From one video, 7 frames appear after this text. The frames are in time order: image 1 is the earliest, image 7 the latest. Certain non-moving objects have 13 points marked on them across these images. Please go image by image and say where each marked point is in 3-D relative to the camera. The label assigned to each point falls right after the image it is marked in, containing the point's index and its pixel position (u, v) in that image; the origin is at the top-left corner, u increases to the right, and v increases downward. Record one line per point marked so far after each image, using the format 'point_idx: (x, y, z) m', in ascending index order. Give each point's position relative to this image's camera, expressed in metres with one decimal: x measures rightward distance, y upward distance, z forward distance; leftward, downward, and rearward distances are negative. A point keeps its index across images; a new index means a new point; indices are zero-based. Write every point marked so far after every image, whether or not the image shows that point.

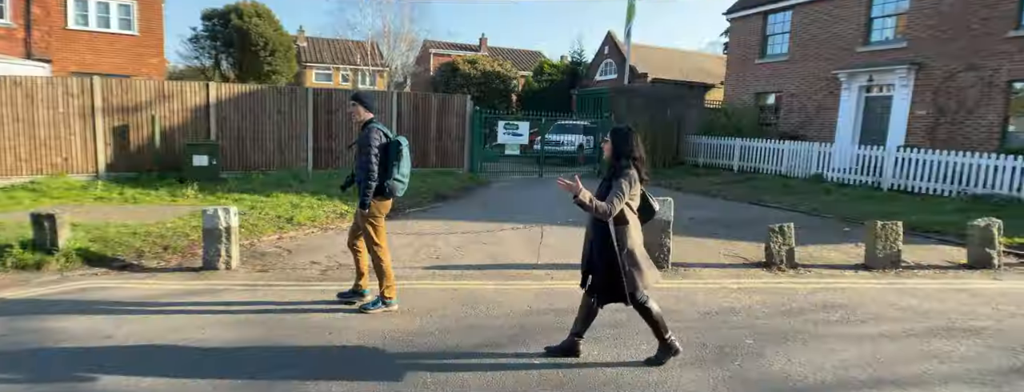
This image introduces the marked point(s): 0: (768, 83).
0: (+8.4, +3.7, +16.1) m
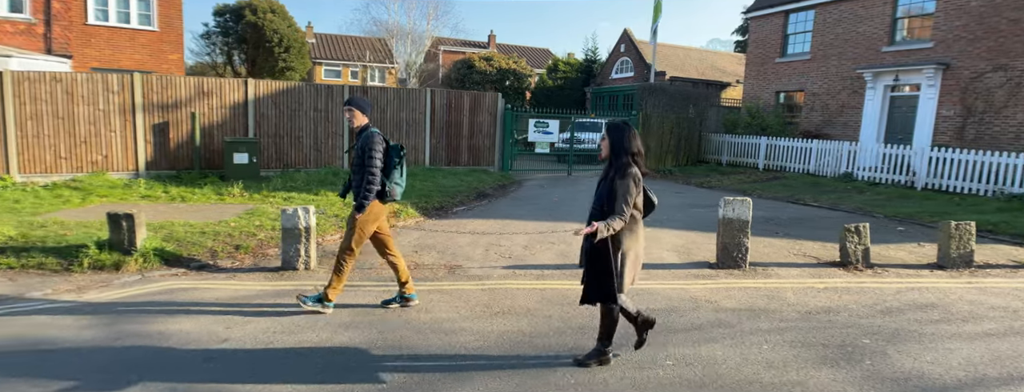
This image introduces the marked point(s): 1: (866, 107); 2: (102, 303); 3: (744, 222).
0: (+9.2, +3.8, +16.2) m
1: (+10.0, +2.5, +14.0) m
2: (-4.0, -1.1, +4.9) m
3: (+2.8, -0.3, +5.9) m
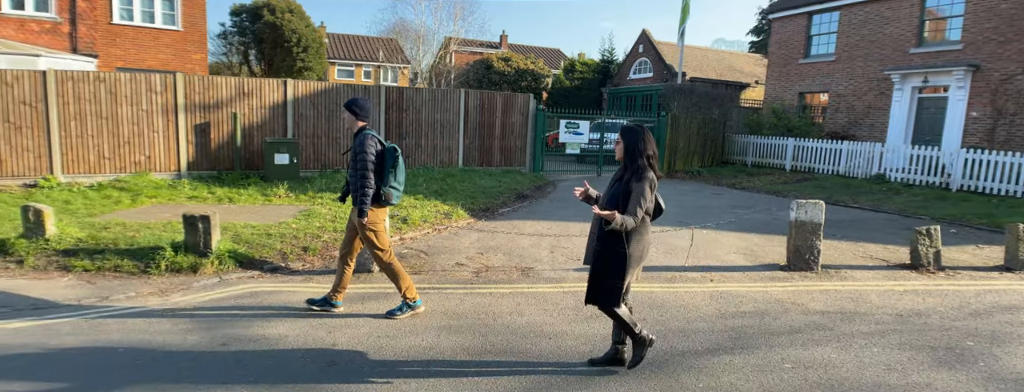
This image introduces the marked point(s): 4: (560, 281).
0: (+10.0, +3.7, +16.3) m
1: (+10.8, +2.5, +14.0) m
2: (-3.2, -1.1, +4.9) m
3: (+3.7, -0.3, +5.9) m
4: (+0.5, -1.0, +5.7) m
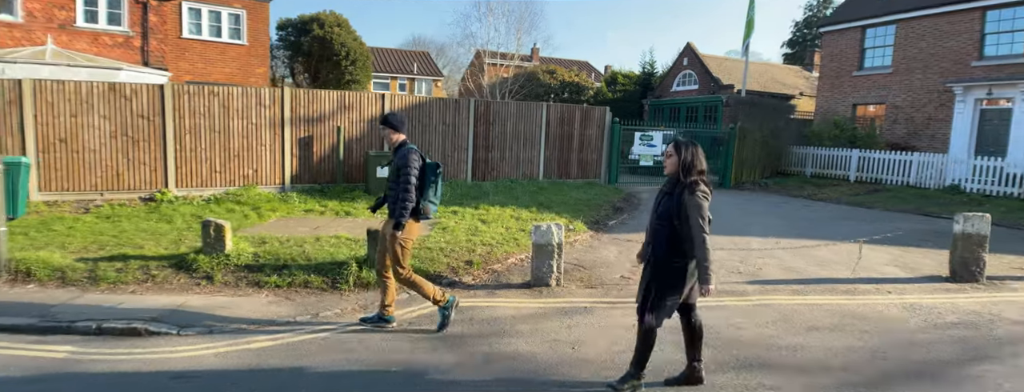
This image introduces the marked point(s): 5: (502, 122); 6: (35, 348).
0: (+12.0, +3.4, +16.5) m
1: (+12.9, +2.2, +14.3) m
2: (-1.0, -1.3, +4.9) m
3: (+5.8, -0.5, +6.0) m
4: (+2.7, -1.1, +5.7) m
5: (-0.3, +1.8, +12.0) m
6: (-4.0, -1.3, +4.1) m
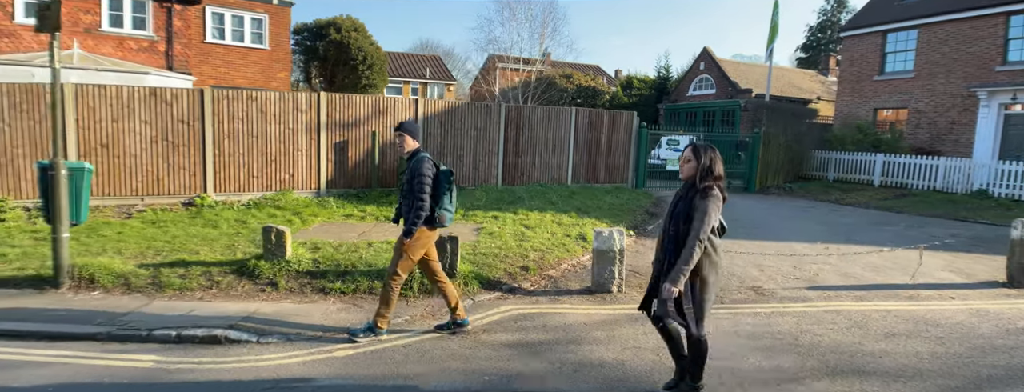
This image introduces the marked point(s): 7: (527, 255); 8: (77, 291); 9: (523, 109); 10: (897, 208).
0: (+12.7, +3.3, +16.6) m
1: (+13.6, +2.1, +14.3) m
2: (-0.3, -1.3, +4.9) m
3: (+6.5, -0.6, +6.0) m
4: (+3.4, -1.2, +5.7) m
5: (+0.5, +1.7, +11.9) m
6: (-3.3, -1.3, +4.1) m
7: (+0.2, -0.8, +6.8) m
8: (-4.6, -1.0, +5.3) m
9: (+0.3, +2.1, +11.8) m
10: (+9.3, -0.3, +12.0) m
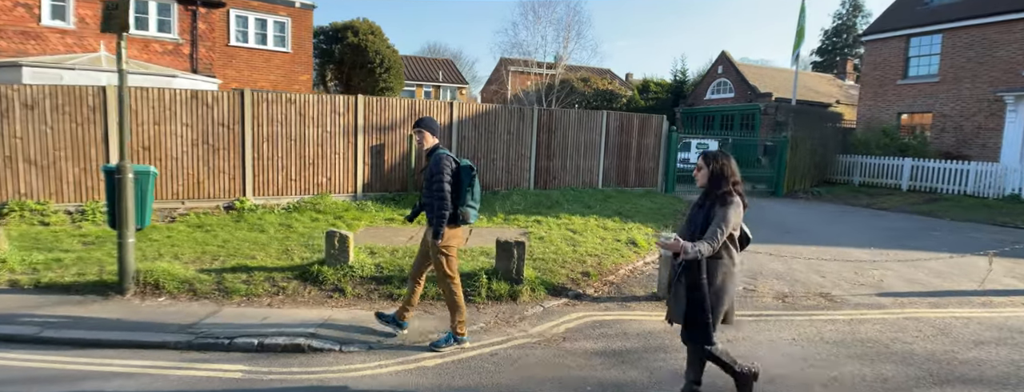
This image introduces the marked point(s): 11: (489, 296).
0: (+13.5, +3.1, +16.5) m
1: (+14.4, +2.0, +14.2) m
2: (+0.5, -1.4, +4.8) m
3: (+7.3, -0.6, +5.9) m
4: (+4.2, -1.3, +5.6) m
5: (+1.2, +1.6, +11.9) m
6: (-2.5, -1.4, +3.9) m
7: (+1.0, -0.9, +6.7) m
8: (-3.9, -1.1, +5.2) m
9: (+1.0, +2.0, +11.7) m
10: (+10.1, -0.4, +11.9) m
11: (-0.3, -1.1, +5.5) m
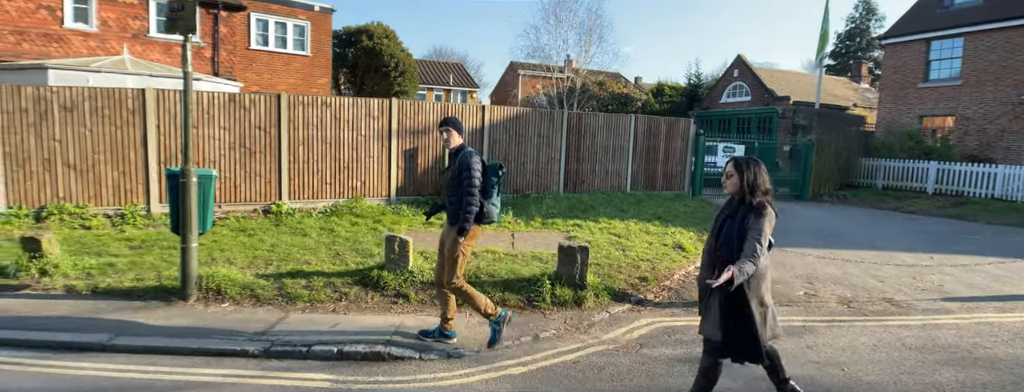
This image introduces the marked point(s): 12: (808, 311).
0: (+14.2, +3.0, +16.5) m
1: (+15.0, +1.9, +14.2) m
2: (+1.2, -1.4, +4.7) m
3: (+8.0, -0.7, +5.9) m
4: (+4.9, -1.3, +5.5) m
5: (+1.9, +1.5, +11.8) m
6: (-1.8, -1.4, +3.8) m
7: (+1.7, -0.9, +6.6) m
8: (-3.1, -1.1, +5.1) m
9: (+1.7, +1.9, +11.6) m
10: (+10.8, -0.5, +11.8) m
11: (+0.5, -1.2, +5.4) m
12: (+3.4, -1.3, +5.6) m
